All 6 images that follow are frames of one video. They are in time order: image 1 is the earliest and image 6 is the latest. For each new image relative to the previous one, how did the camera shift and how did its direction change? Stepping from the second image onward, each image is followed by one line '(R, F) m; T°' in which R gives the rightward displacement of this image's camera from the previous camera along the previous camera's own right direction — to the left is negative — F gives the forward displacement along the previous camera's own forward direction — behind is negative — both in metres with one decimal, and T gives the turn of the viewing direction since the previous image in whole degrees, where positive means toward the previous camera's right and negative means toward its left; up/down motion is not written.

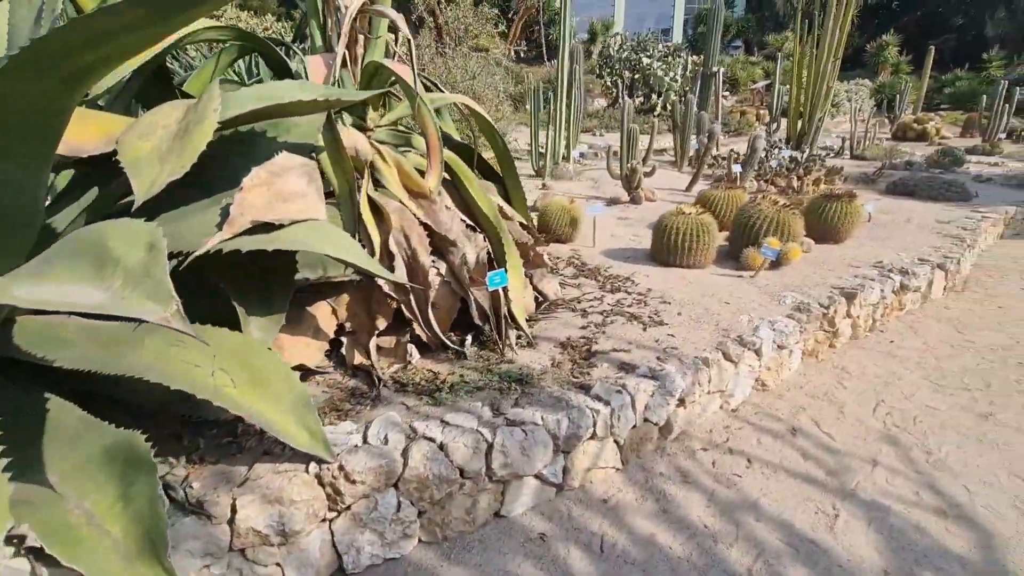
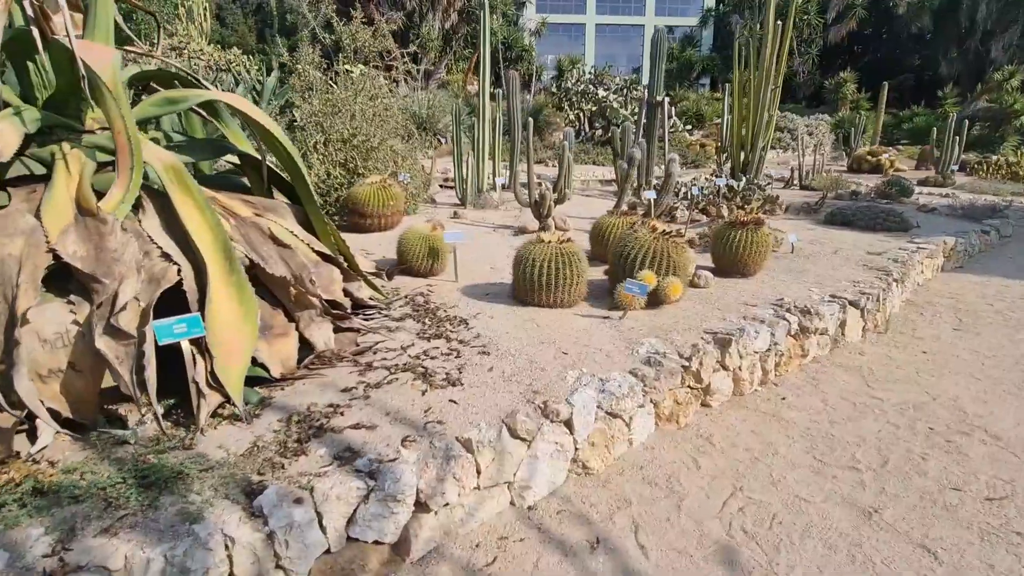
(+1.4, +0.9) m; +1°
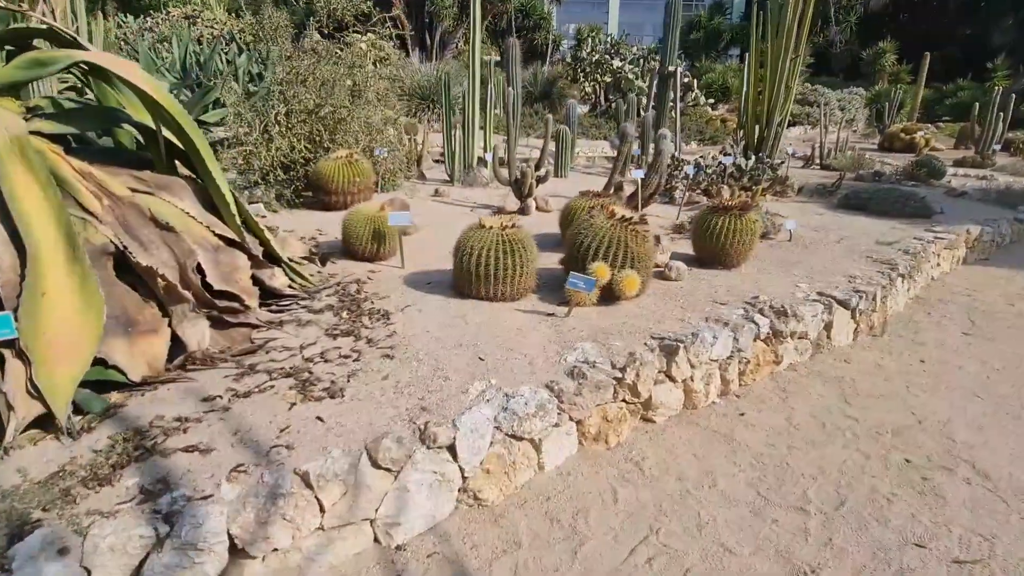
(+0.7, +0.5) m; -3°
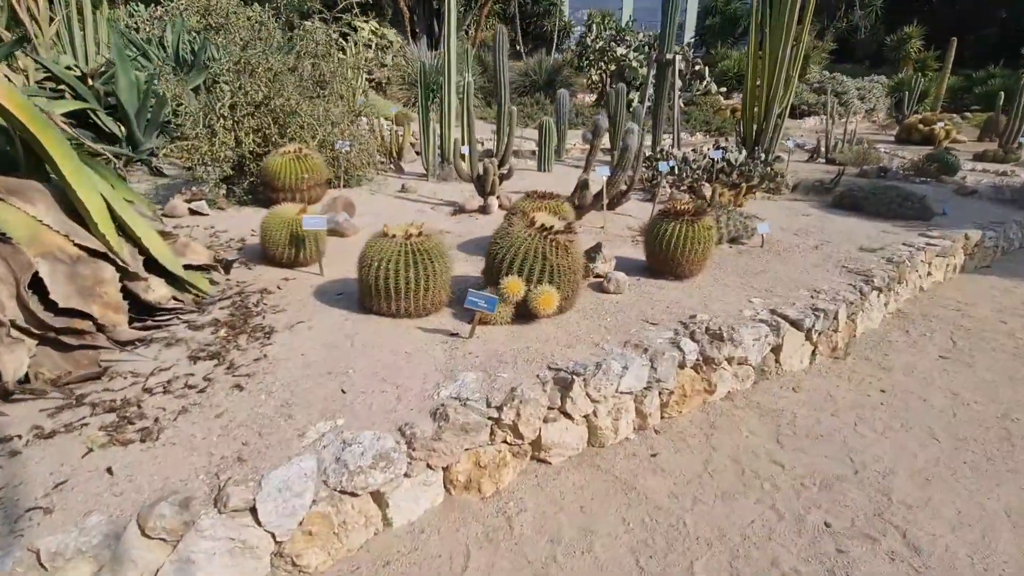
(+0.8, +0.4) m; -2°
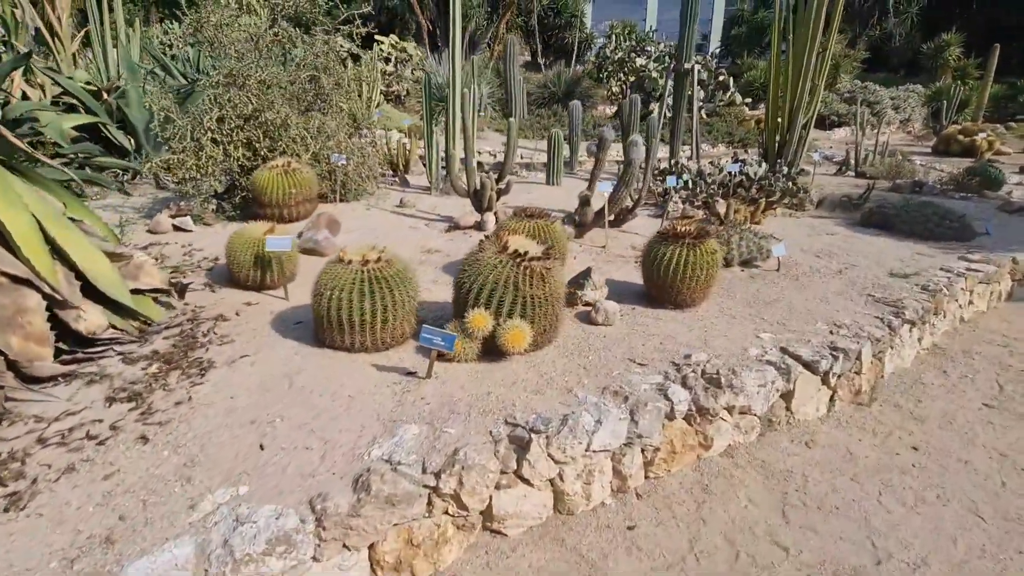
(+0.3, +0.4) m; -3°
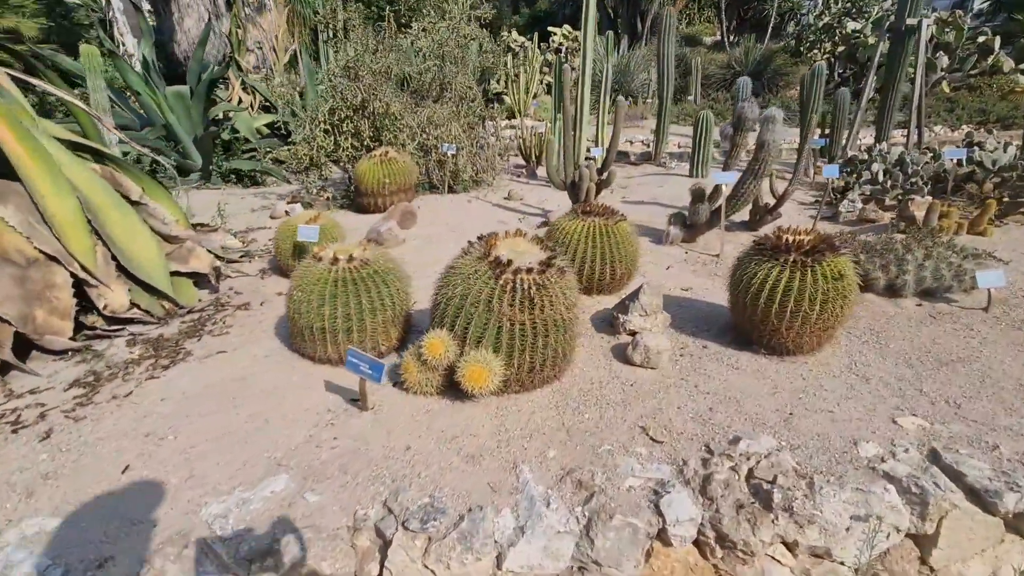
(+0.9, +0.9) m; -20°
